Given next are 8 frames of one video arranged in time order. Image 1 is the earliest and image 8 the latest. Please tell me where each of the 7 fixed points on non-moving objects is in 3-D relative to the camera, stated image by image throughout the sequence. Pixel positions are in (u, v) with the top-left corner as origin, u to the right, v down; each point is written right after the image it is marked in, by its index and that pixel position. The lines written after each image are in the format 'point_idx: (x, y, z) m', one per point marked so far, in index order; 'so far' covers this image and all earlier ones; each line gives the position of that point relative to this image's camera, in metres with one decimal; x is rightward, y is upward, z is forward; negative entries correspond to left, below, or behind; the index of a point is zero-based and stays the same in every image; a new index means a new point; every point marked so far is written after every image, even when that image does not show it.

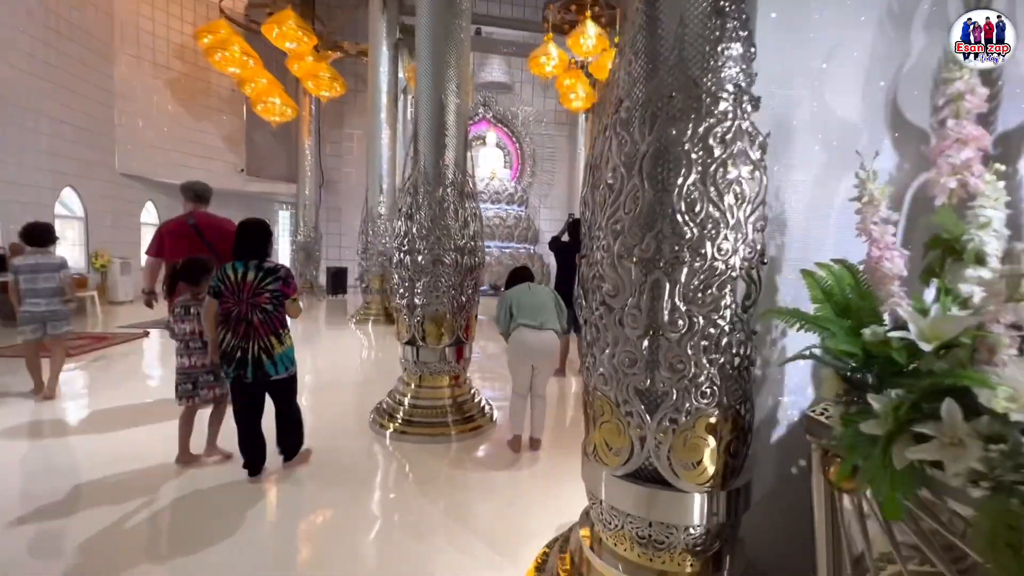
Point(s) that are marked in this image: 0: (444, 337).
0: (-0.4, -0.3, +2.4) m
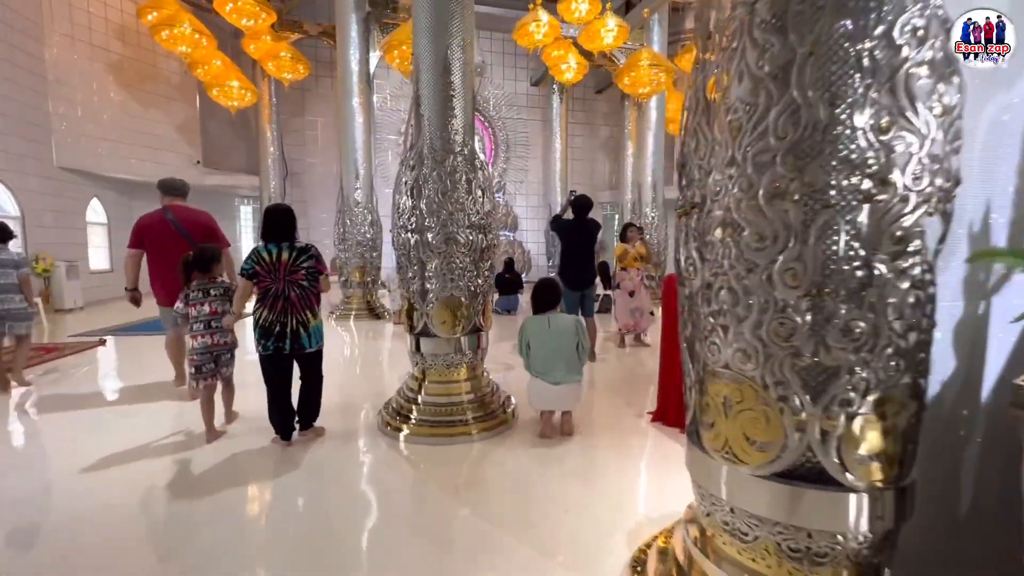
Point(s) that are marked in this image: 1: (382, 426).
0: (-0.3, -0.2, +2.2) m
1: (-0.6, -0.7, +2.4) m
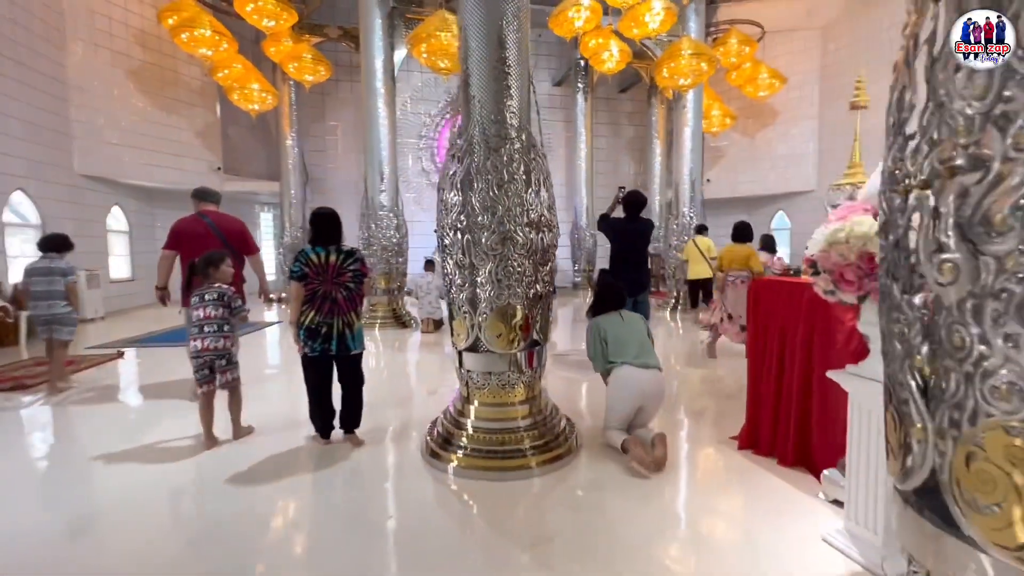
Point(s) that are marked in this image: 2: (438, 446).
0: (0.0, -0.2, +1.9) m
1: (-0.4, -0.7, +2.1) m
2: (-0.3, -0.7, +2.0) m
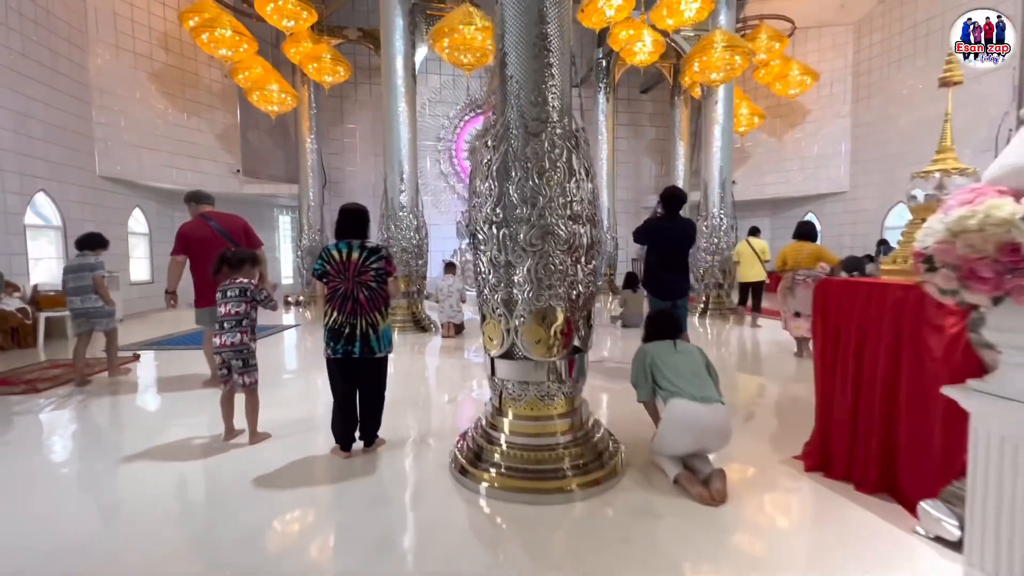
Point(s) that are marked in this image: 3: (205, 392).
0: (+0.1, -0.2, +1.7) m
1: (-0.2, -0.7, +1.9) m
2: (-0.2, -0.7, +1.8) m
3: (-2.3, -0.8, +3.5) m
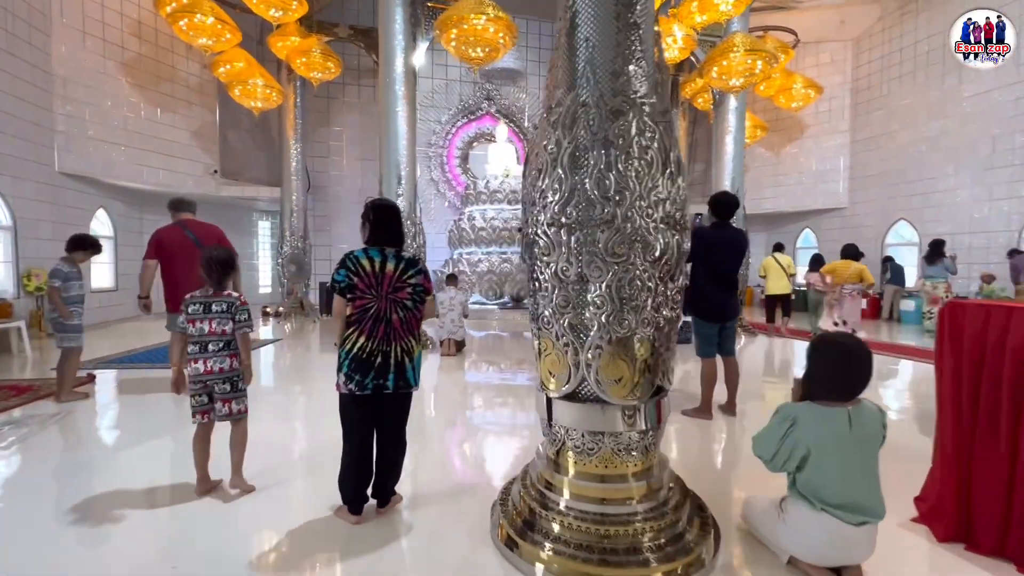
0: (+0.3, -0.3, +1.3) m
1: (0.0, -0.8, +1.5) m
2: (0.0, -0.7, +1.4) m
3: (-2.2, -0.9, +3.0) m
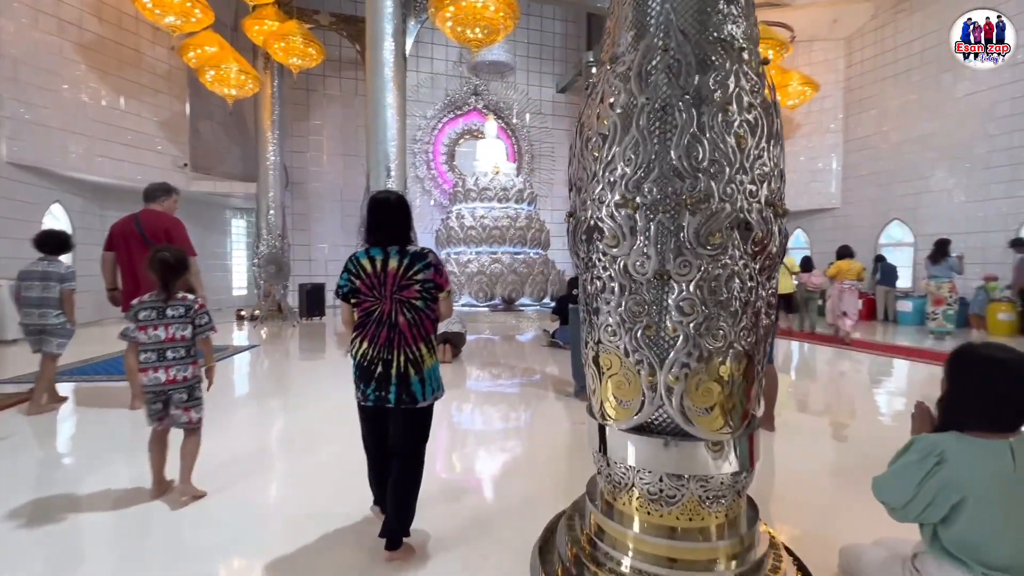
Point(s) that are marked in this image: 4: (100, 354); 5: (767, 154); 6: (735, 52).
0: (+0.5, -0.3, +1.0) m
1: (+0.1, -0.8, +1.2) m
2: (+0.1, -0.7, +1.1) m
3: (-2.1, -0.9, +2.6) m
4: (-4.1, -0.7, +4.7) m
5: (+0.5, +0.3, +1.0) m
6: (+0.5, +0.5, +1.0) m
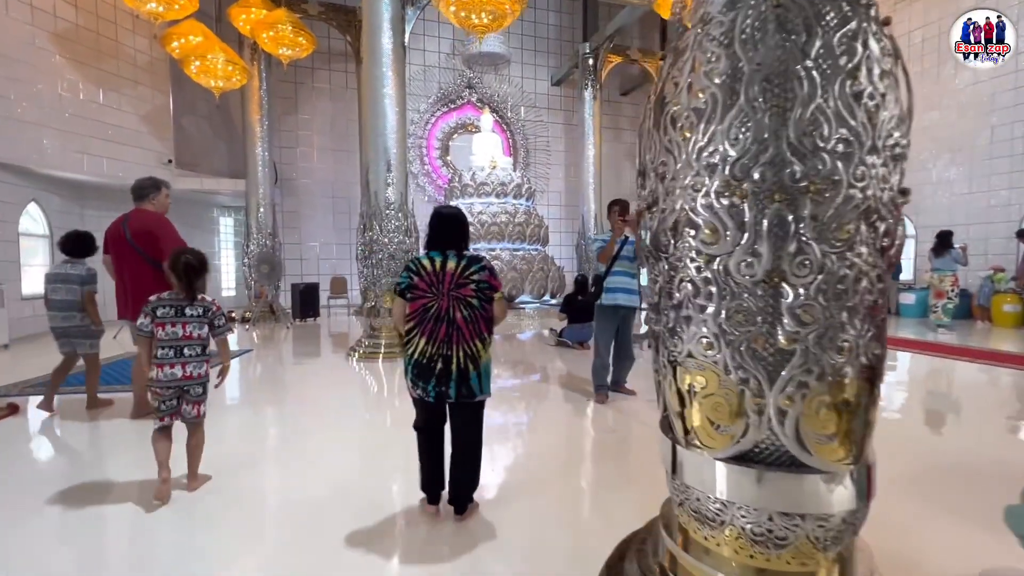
0: (+0.6, -0.3, +0.9) m
1: (+0.2, -0.8, +1.0) m
2: (+0.3, -0.7, +0.9) m
3: (-2.0, -0.9, +2.4) m
4: (-4.0, -0.7, +4.5) m
5: (+0.7, +0.3, +0.9) m
6: (+0.6, +0.5, +0.8) m
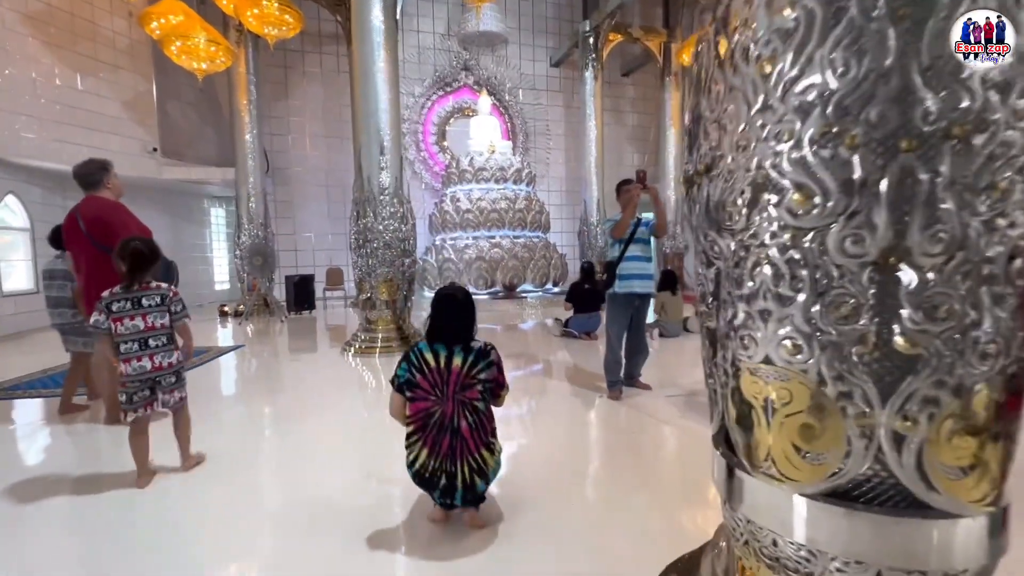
0: (+0.6, -0.3, +0.7) m
1: (+0.3, -0.8, +0.8) m
2: (+0.3, -0.7, +0.7) m
3: (-2.0, -0.9, +2.2) m
4: (-4.0, -0.7, +4.3) m
5: (+0.7, +0.3, +0.6) m
6: (+0.6, +0.5, +0.6) m
